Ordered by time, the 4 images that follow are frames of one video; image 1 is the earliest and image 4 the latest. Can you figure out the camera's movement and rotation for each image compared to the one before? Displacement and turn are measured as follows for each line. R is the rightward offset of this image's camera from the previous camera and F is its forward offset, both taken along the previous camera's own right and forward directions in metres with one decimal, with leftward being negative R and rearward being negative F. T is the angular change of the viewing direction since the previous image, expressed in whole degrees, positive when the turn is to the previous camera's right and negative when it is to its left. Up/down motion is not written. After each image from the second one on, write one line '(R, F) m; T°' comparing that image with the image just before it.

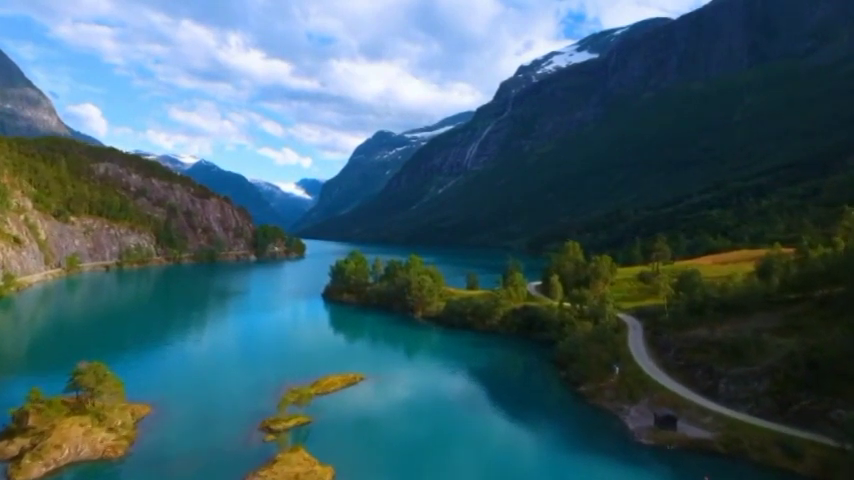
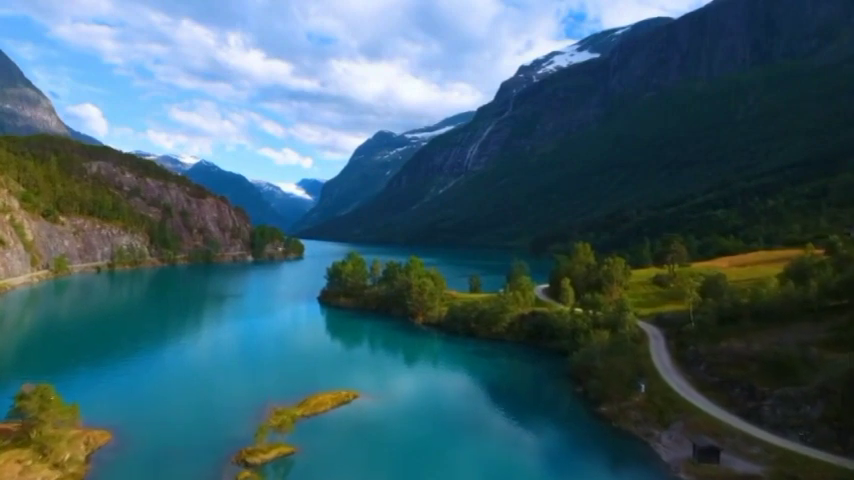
(-0.1, +3.5) m; 0°
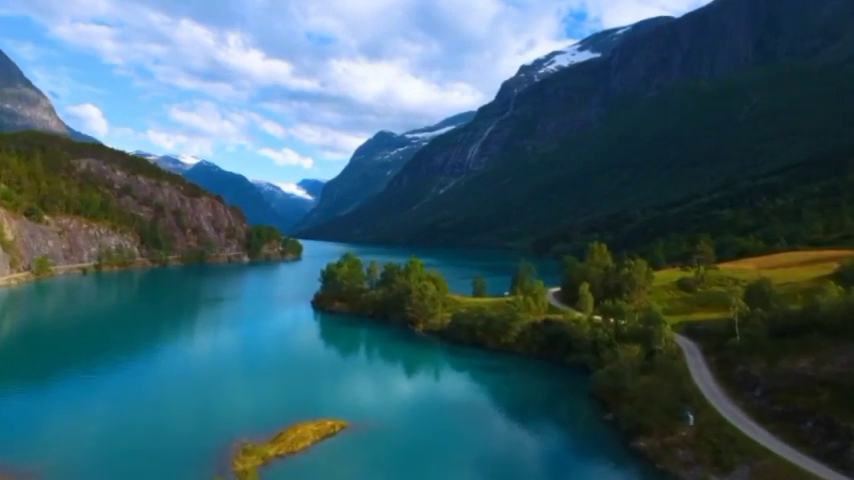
(-0.1, +4.8) m; 0°
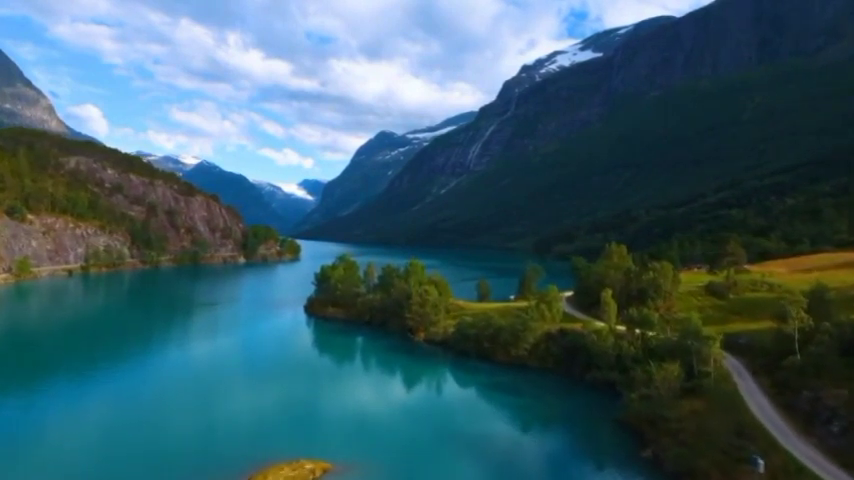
(-0.1, +4.6) m; 0°
